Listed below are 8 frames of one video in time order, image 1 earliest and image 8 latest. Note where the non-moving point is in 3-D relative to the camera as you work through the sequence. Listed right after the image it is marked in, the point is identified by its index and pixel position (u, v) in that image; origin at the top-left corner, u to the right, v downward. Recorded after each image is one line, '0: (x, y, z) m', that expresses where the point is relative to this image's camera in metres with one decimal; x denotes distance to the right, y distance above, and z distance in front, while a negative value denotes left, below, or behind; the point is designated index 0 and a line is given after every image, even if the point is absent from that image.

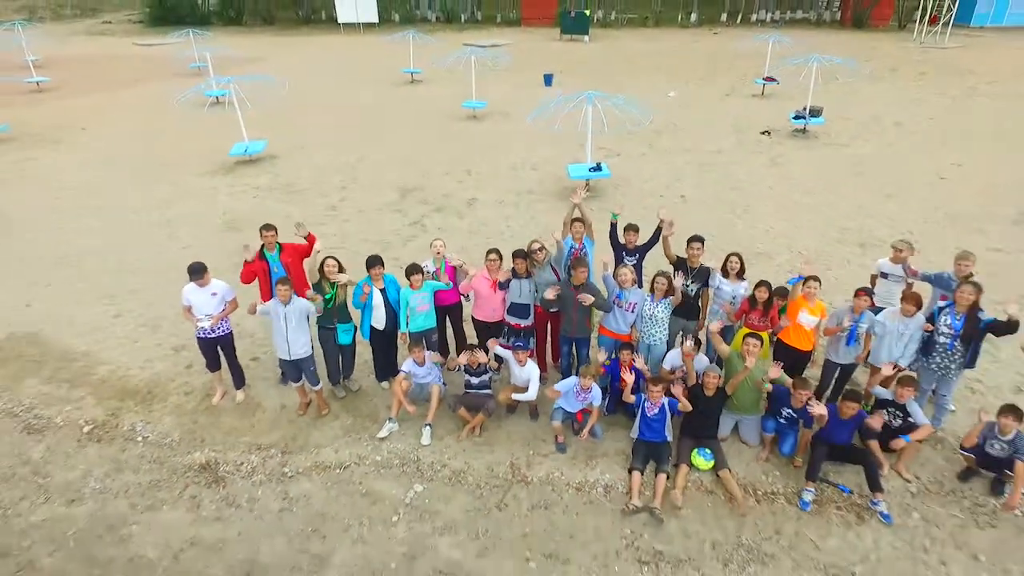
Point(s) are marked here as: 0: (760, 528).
0: (+1.7, -1.6, +4.2) m
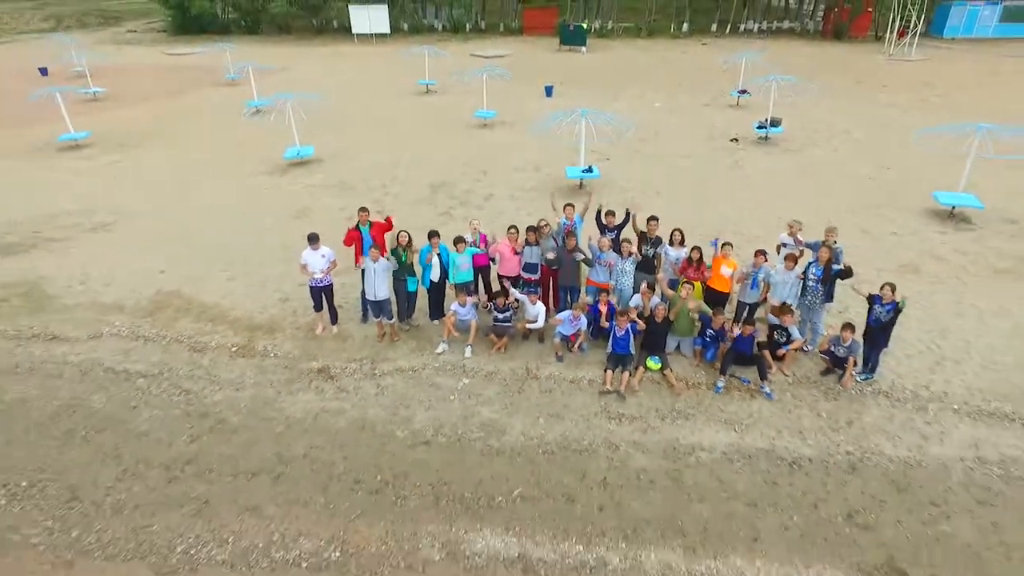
0: (+1.9, -1.1, +6.6) m
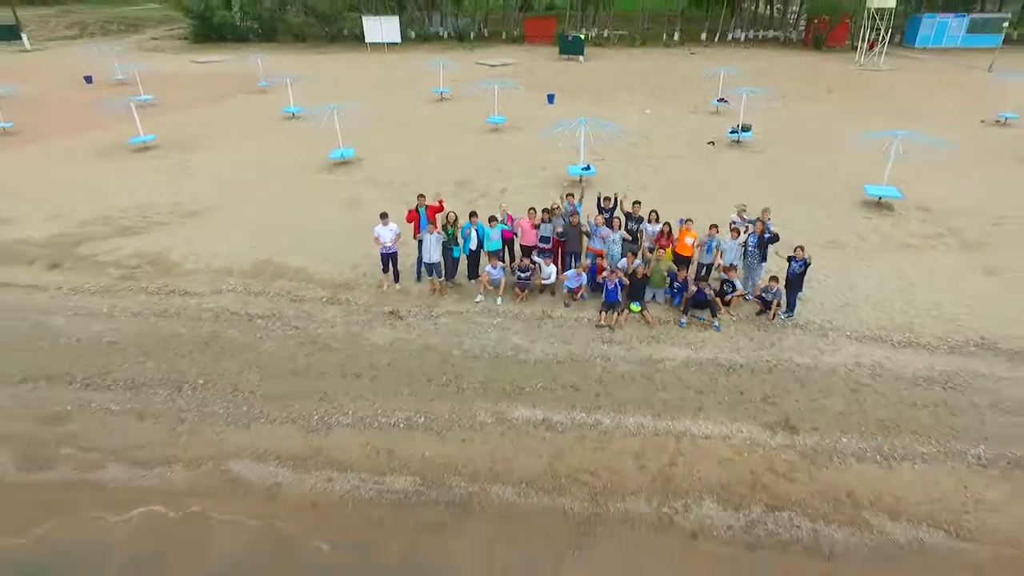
0: (+2.2, -0.6, +9.2) m
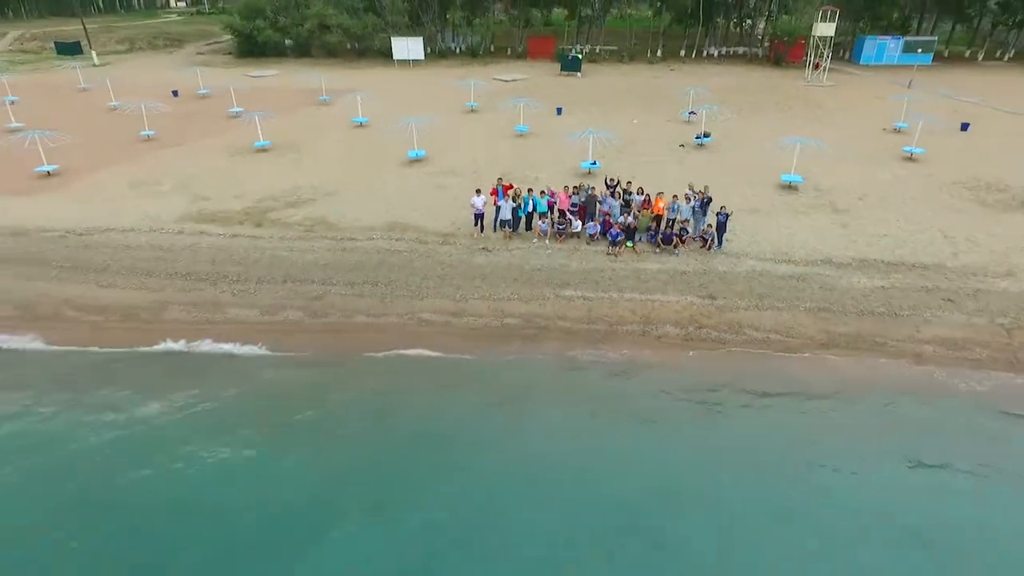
0: (+3.4, +0.9, +15.9) m
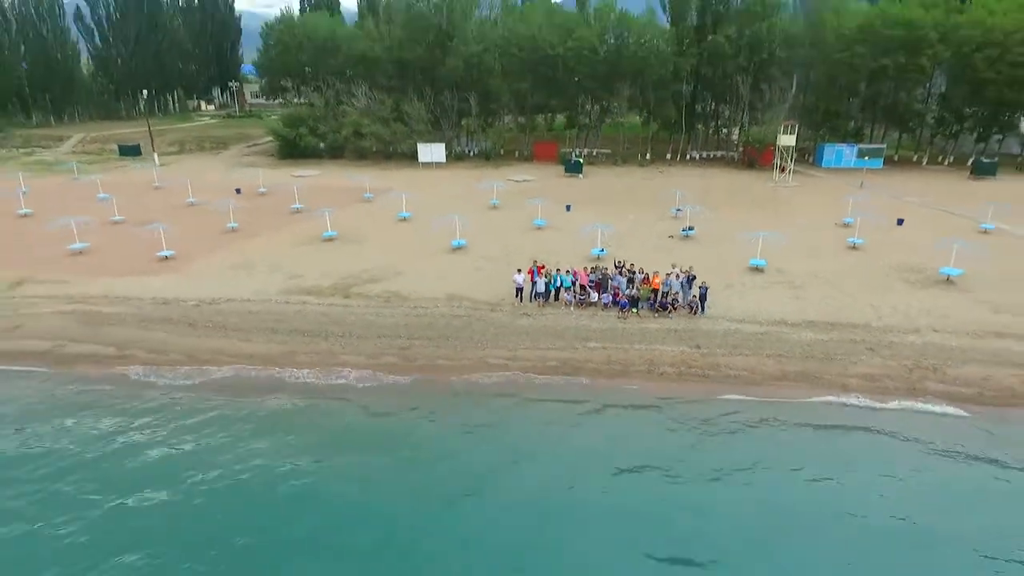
0: (+4.5, -1.0, +21.1) m
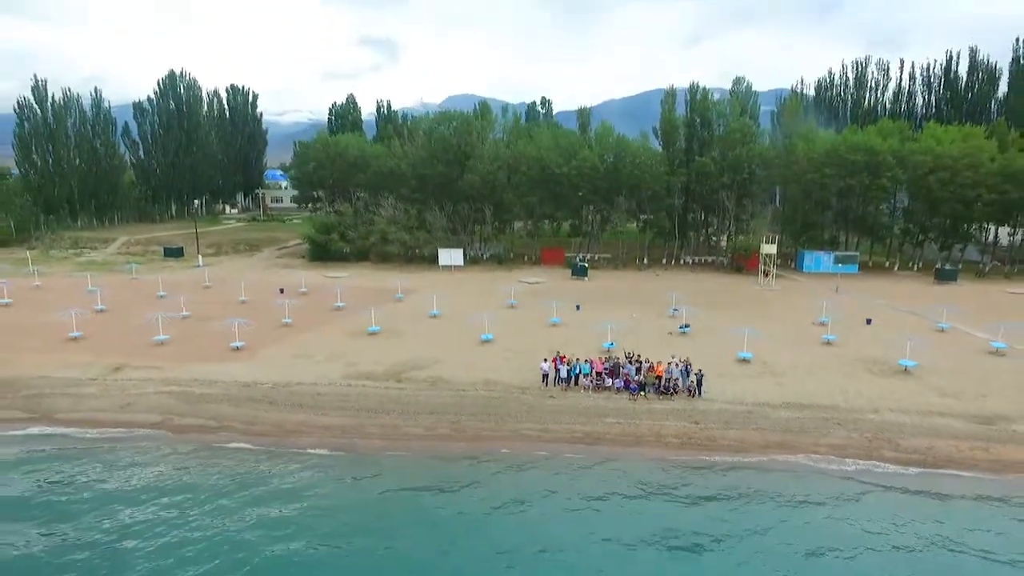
0: (+5.7, -4.5, +25.4) m
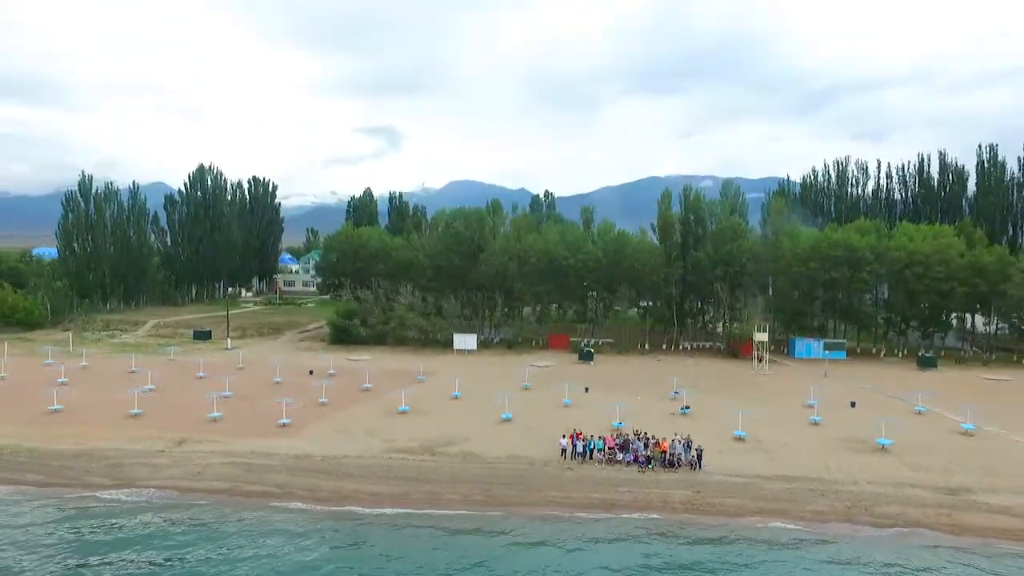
0: (+6.8, -8.4, +28.8) m
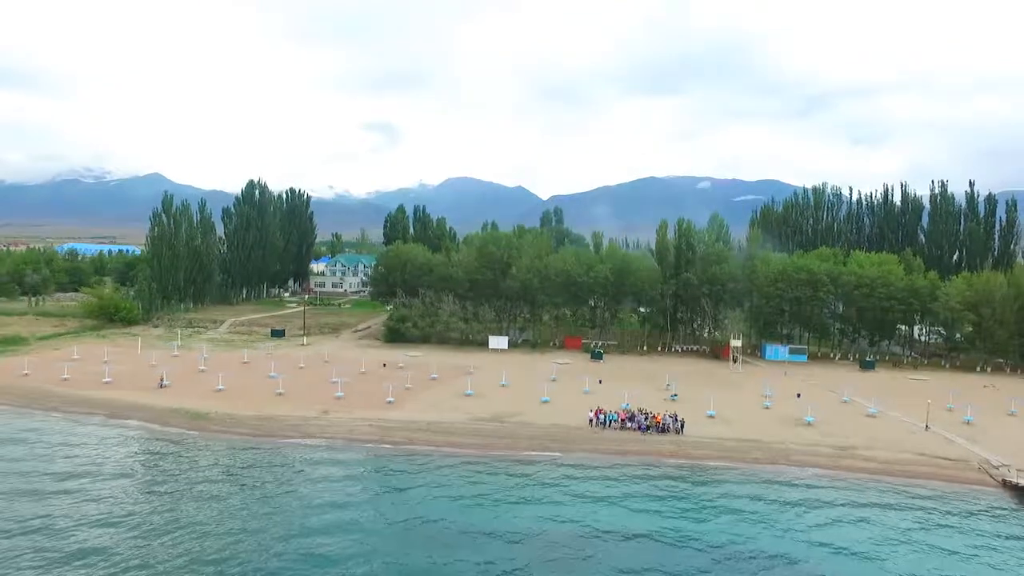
0: (+9.9, -10.1, +43.3) m
